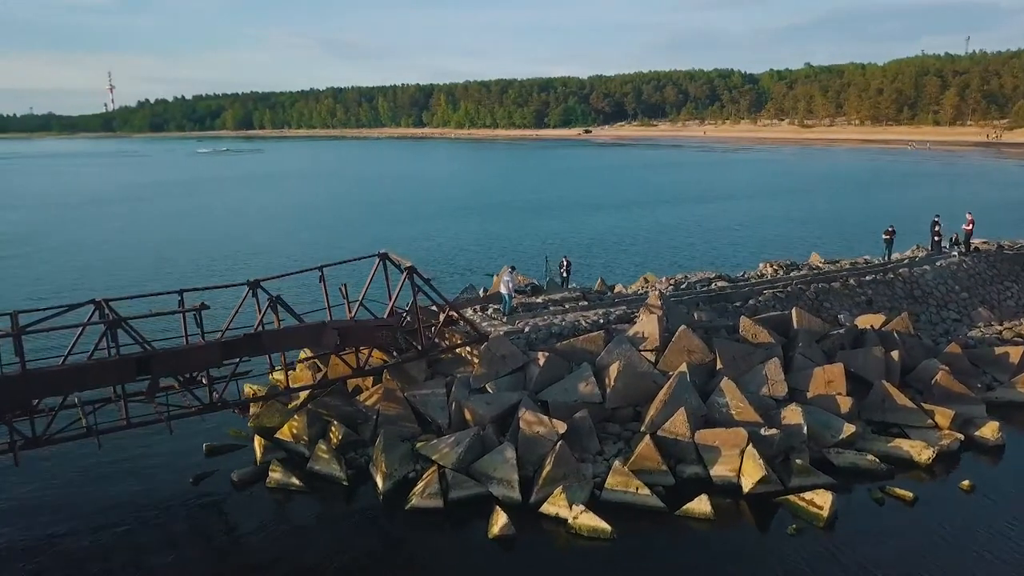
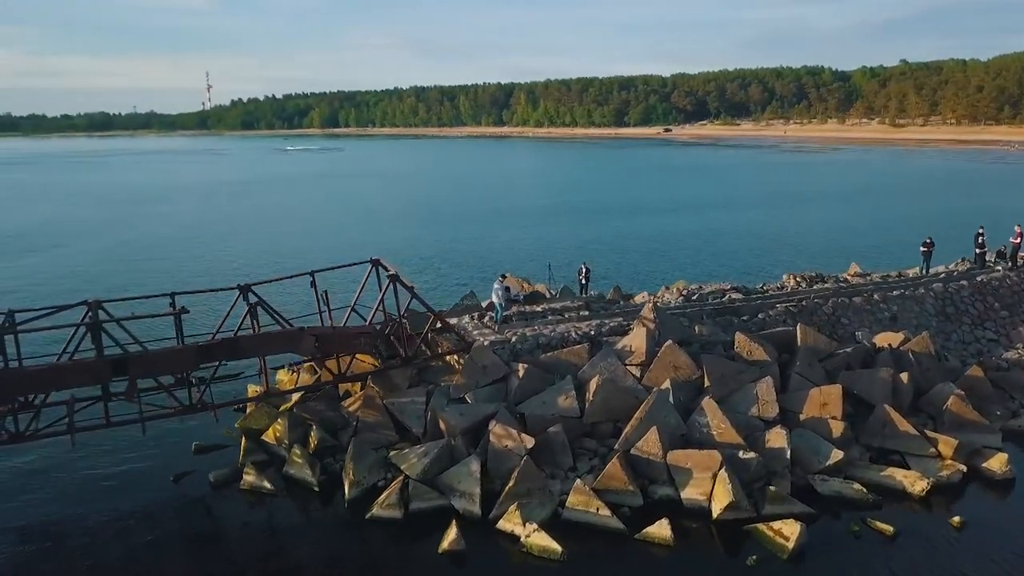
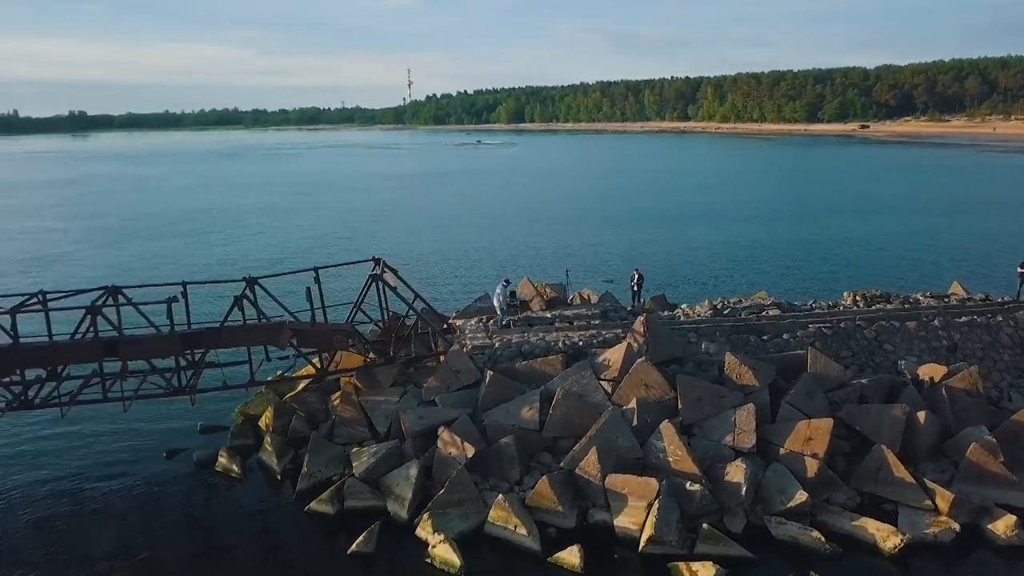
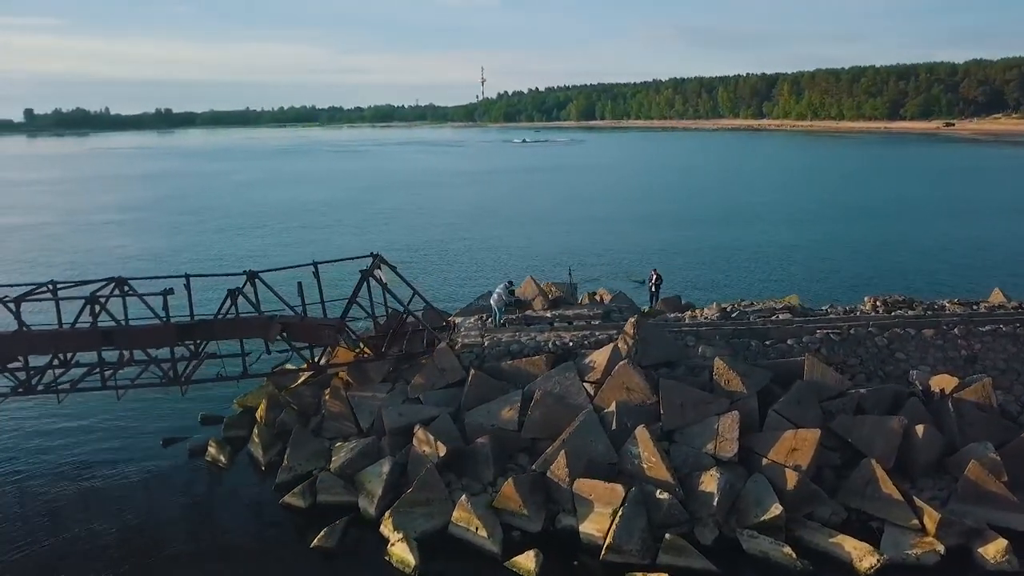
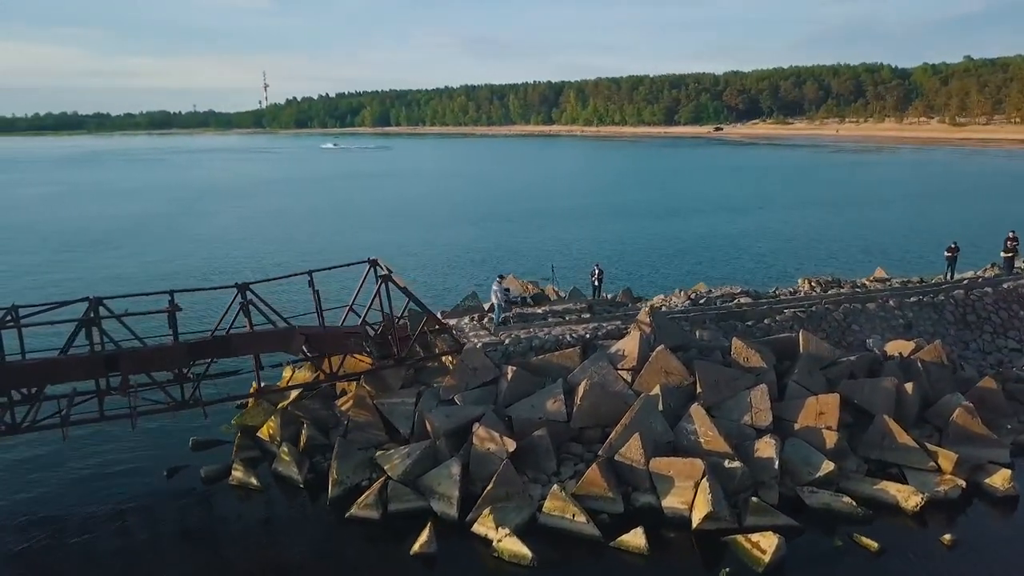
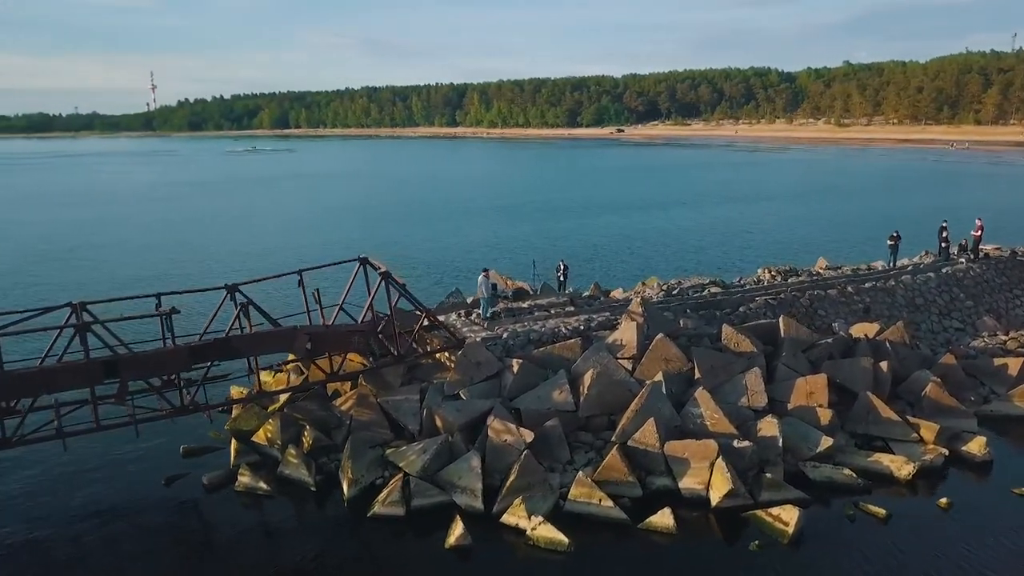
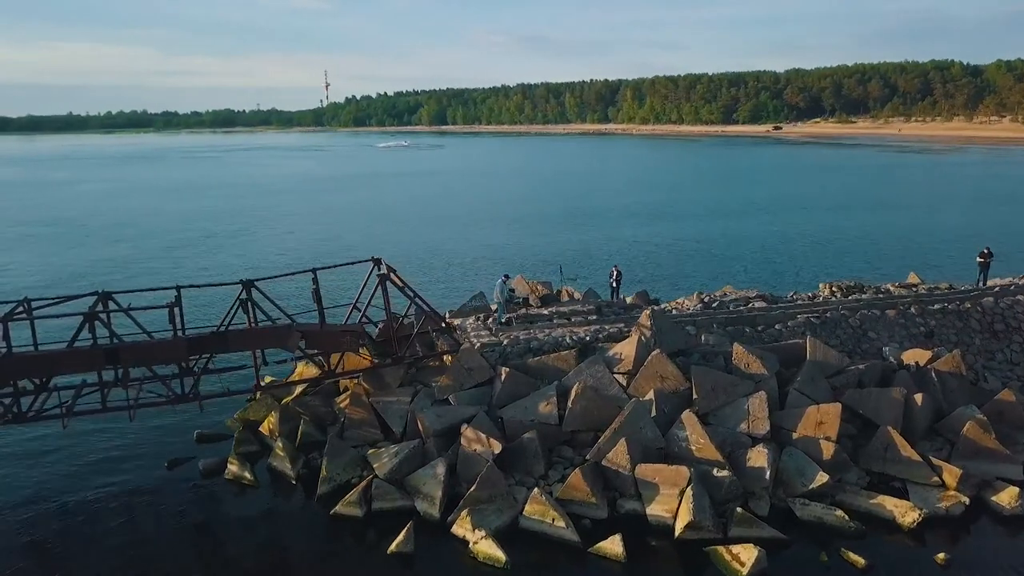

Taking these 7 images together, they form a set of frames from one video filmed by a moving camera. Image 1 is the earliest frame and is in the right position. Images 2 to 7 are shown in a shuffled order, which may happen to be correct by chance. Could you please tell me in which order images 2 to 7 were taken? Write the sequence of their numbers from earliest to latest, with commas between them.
6, 2, 5, 7, 3, 4
